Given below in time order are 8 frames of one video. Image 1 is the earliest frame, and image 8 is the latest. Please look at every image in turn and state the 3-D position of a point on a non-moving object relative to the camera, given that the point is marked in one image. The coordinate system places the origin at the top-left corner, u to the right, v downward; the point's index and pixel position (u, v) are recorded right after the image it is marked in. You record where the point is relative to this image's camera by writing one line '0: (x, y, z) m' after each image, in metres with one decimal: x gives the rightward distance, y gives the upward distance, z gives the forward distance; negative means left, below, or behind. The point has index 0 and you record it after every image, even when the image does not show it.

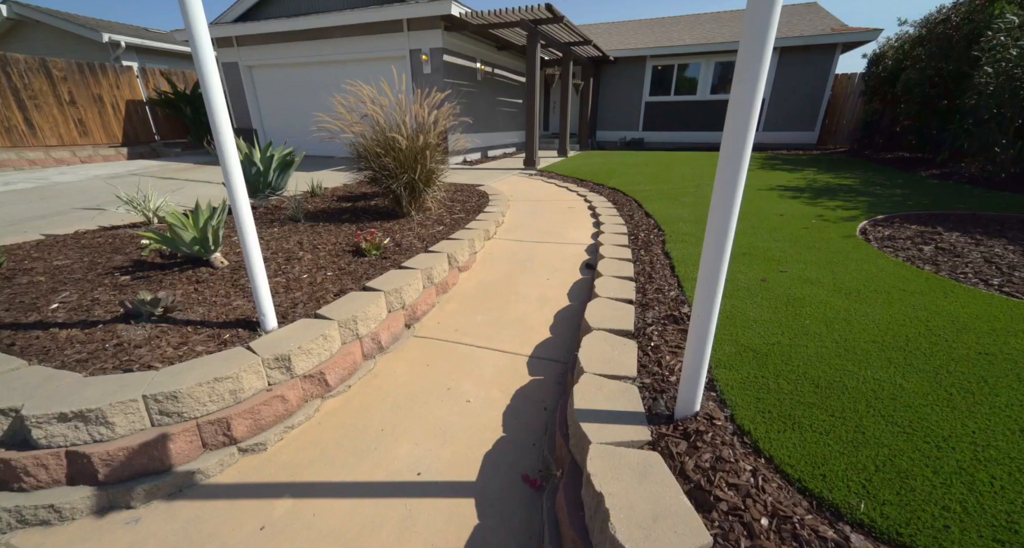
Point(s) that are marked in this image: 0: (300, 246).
0: (-1.4, +0.2, +3.0) m
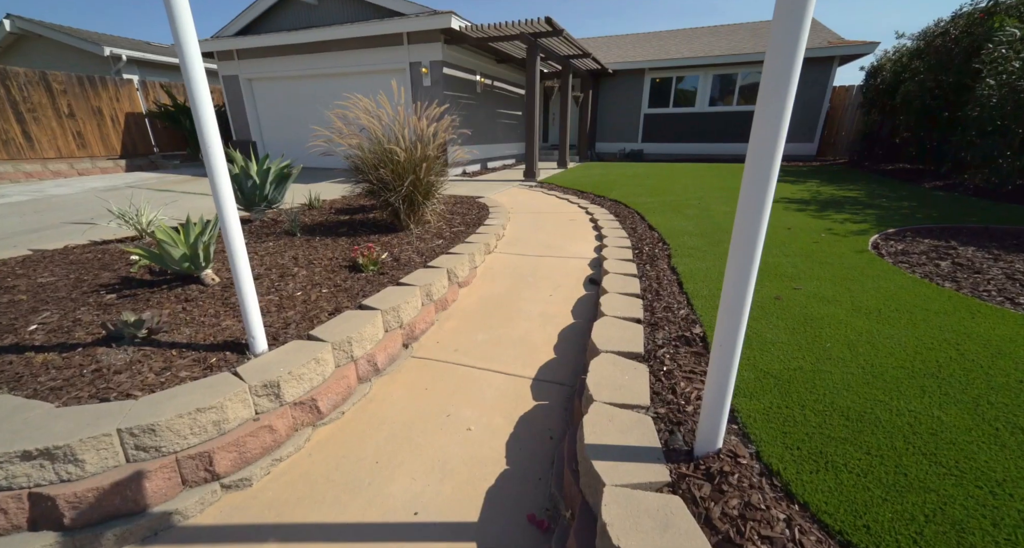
0: (-1.4, +0.1, +2.9) m
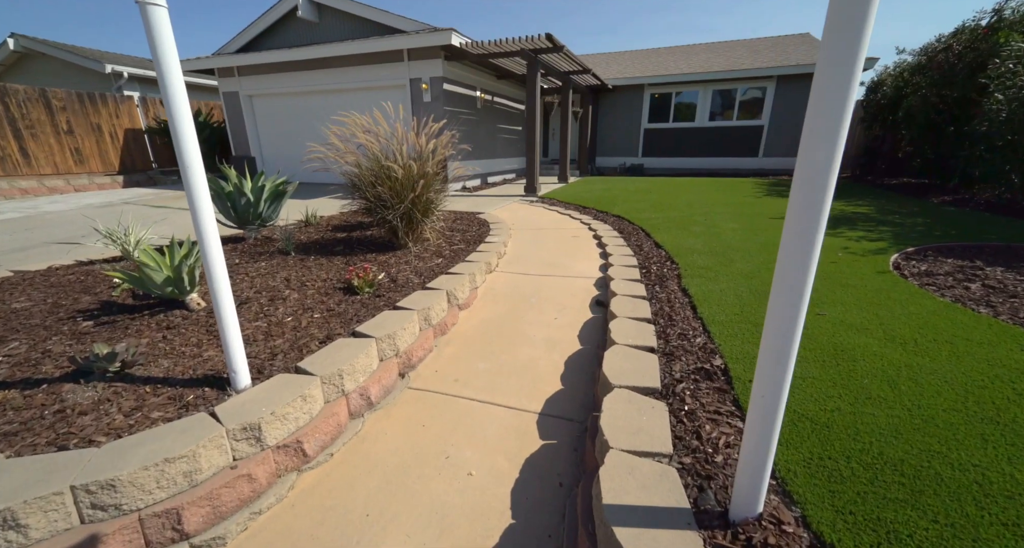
0: (-1.4, -0.1, +2.8) m
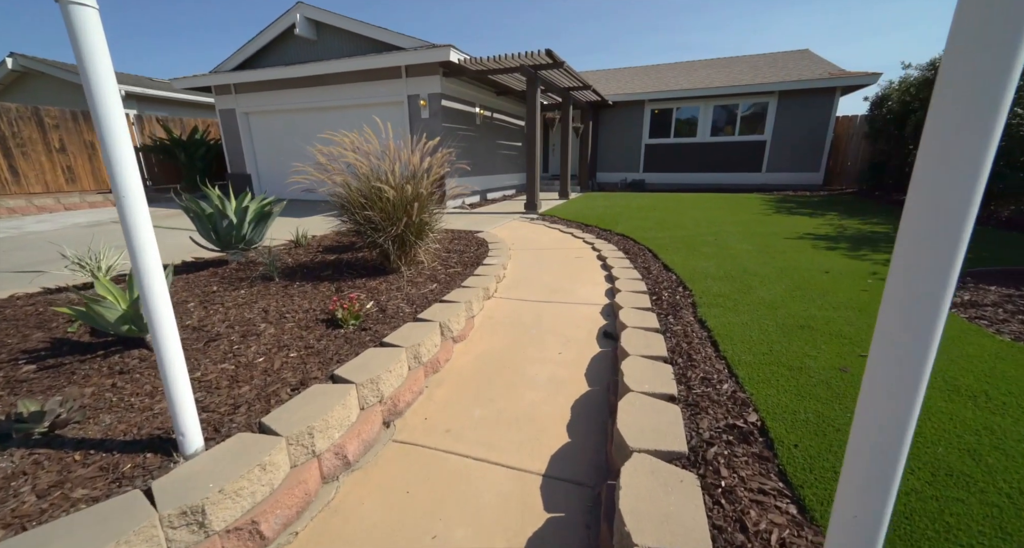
0: (-1.4, -0.2, +2.5) m
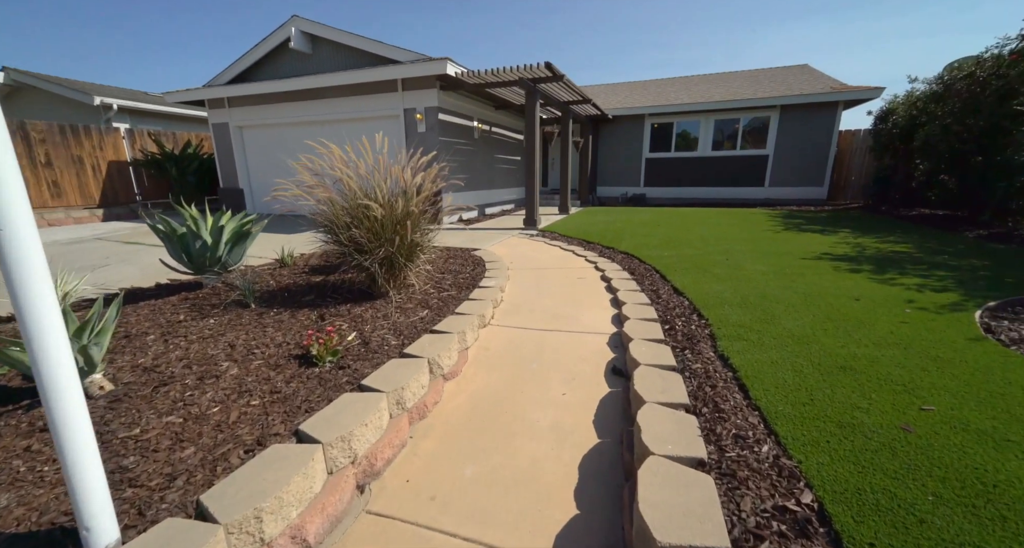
0: (-1.4, -0.4, +2.2) m
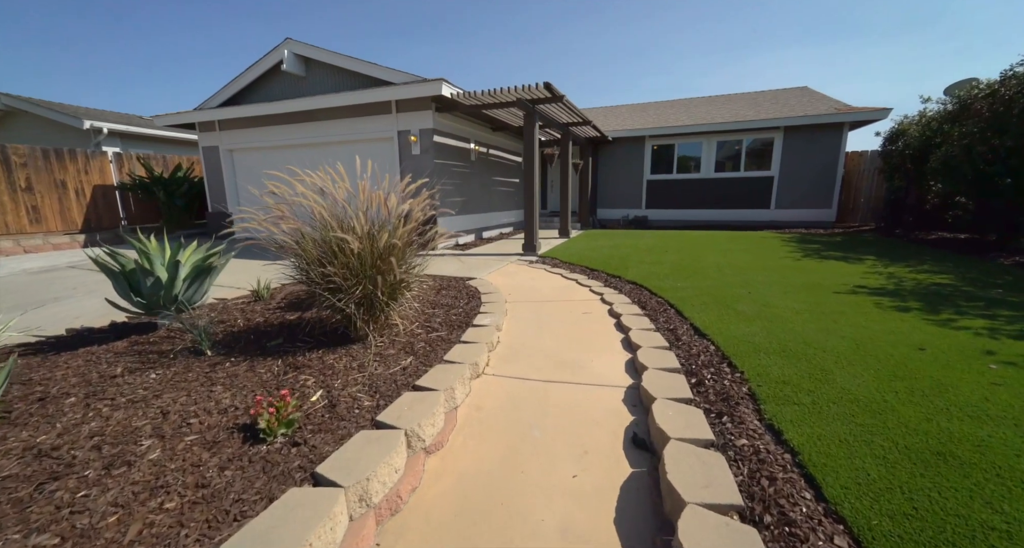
0: (-1.4, -0.6, +1.8) m
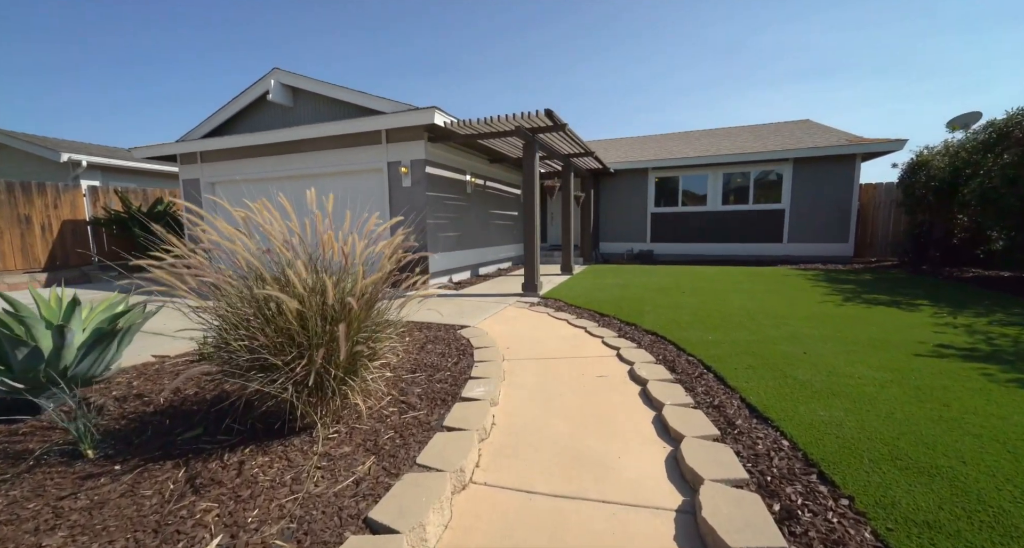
0: (-1.4, -0.8, +1.1) m
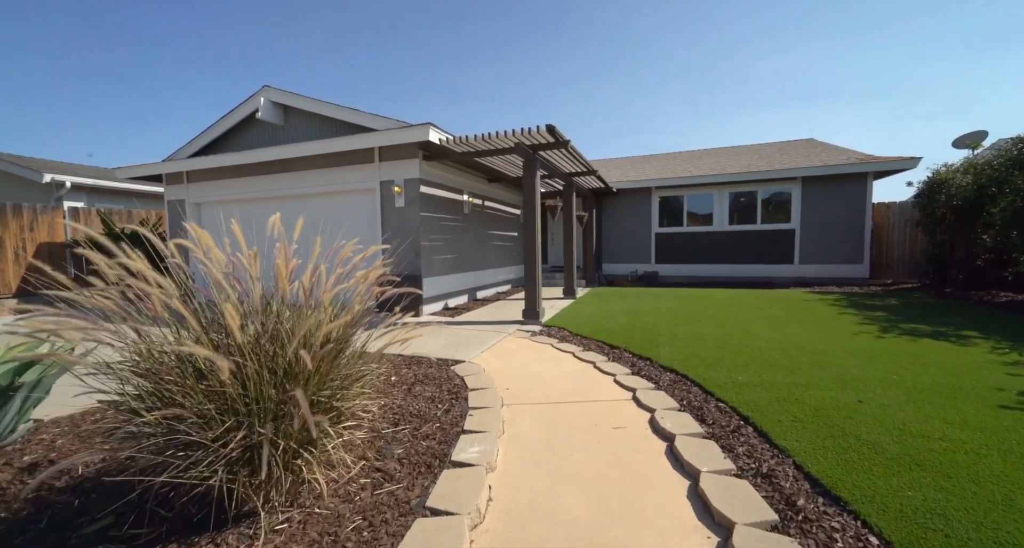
0: (-1.4, -1.0, +0.6) m
